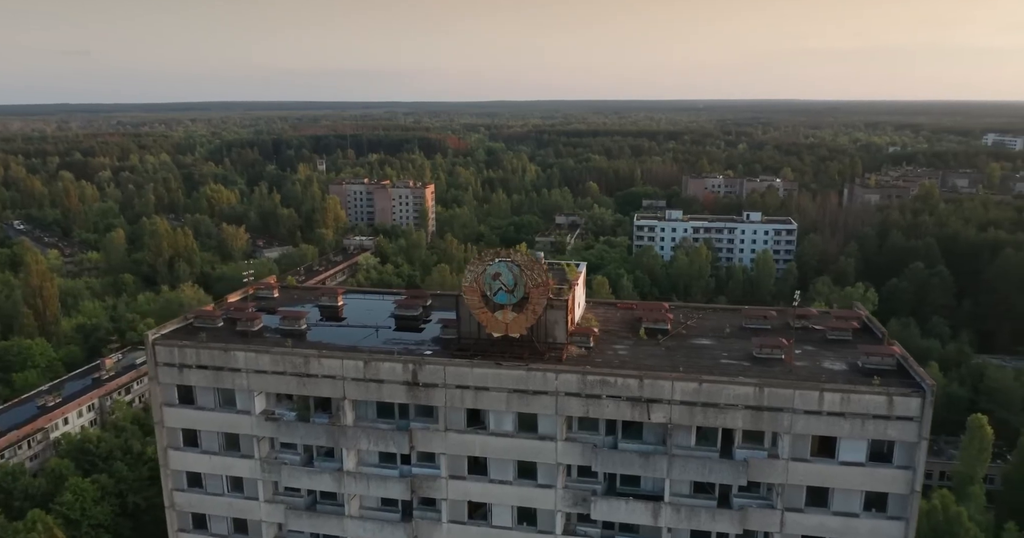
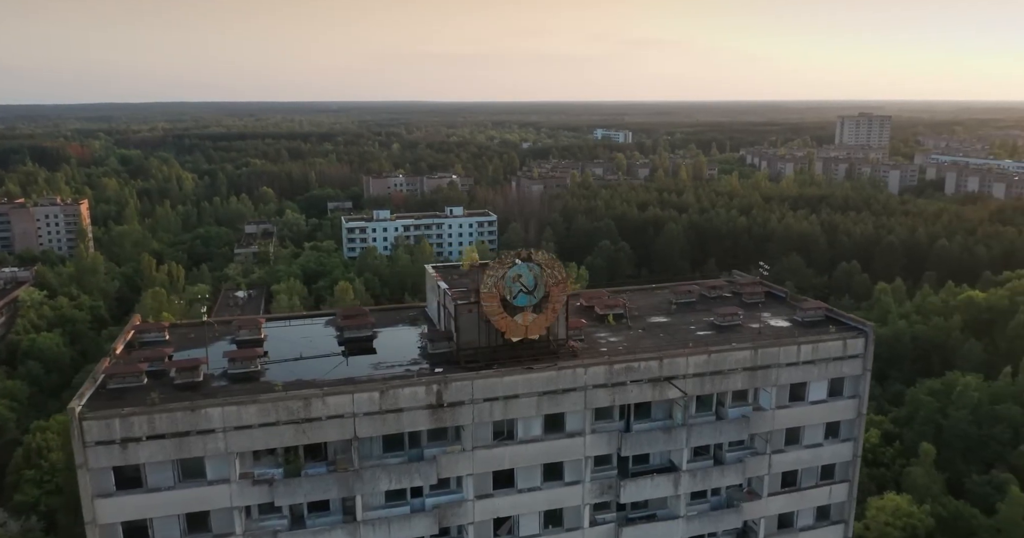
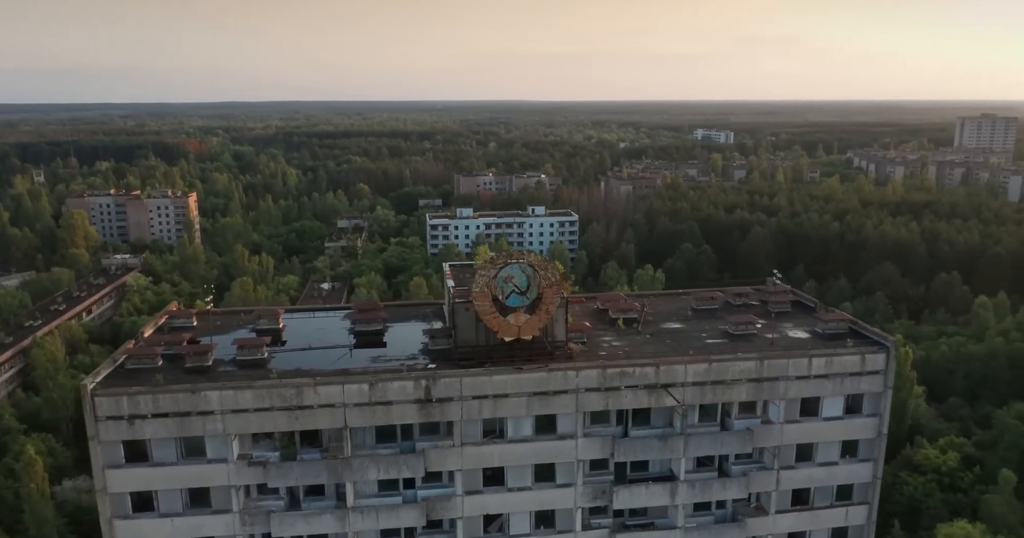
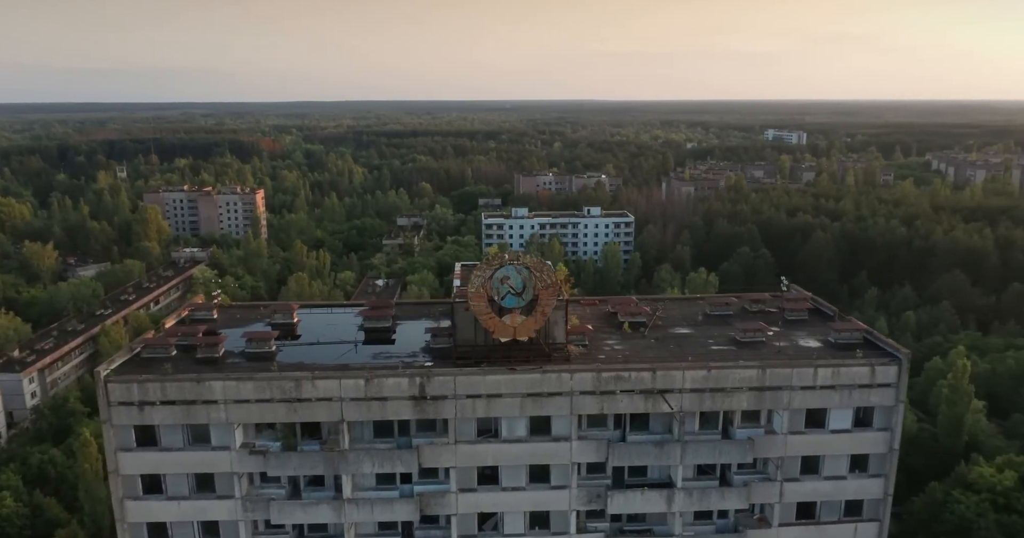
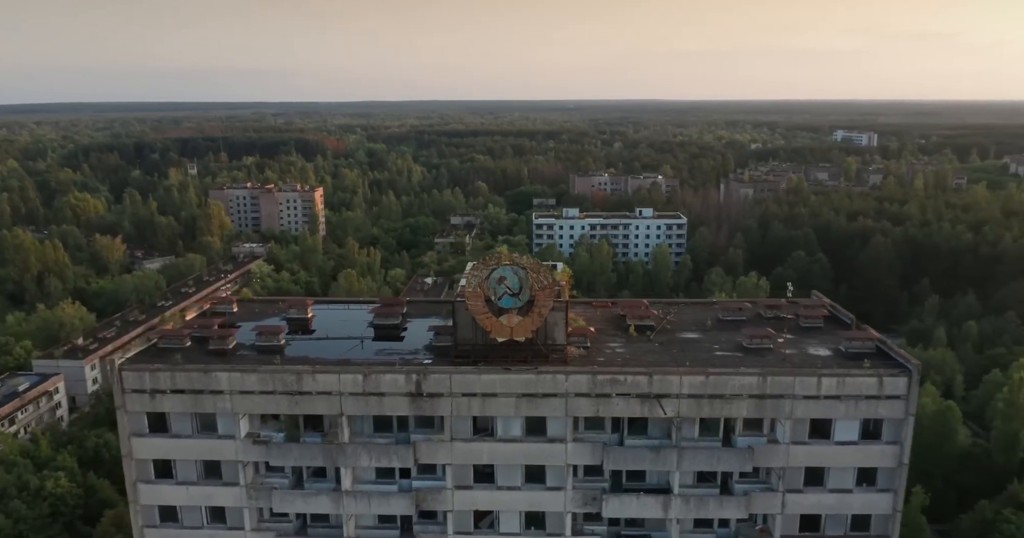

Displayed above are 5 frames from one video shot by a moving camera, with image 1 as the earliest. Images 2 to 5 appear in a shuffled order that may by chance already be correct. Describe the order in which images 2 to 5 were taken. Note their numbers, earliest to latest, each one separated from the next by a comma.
5, 4, 3, 2
